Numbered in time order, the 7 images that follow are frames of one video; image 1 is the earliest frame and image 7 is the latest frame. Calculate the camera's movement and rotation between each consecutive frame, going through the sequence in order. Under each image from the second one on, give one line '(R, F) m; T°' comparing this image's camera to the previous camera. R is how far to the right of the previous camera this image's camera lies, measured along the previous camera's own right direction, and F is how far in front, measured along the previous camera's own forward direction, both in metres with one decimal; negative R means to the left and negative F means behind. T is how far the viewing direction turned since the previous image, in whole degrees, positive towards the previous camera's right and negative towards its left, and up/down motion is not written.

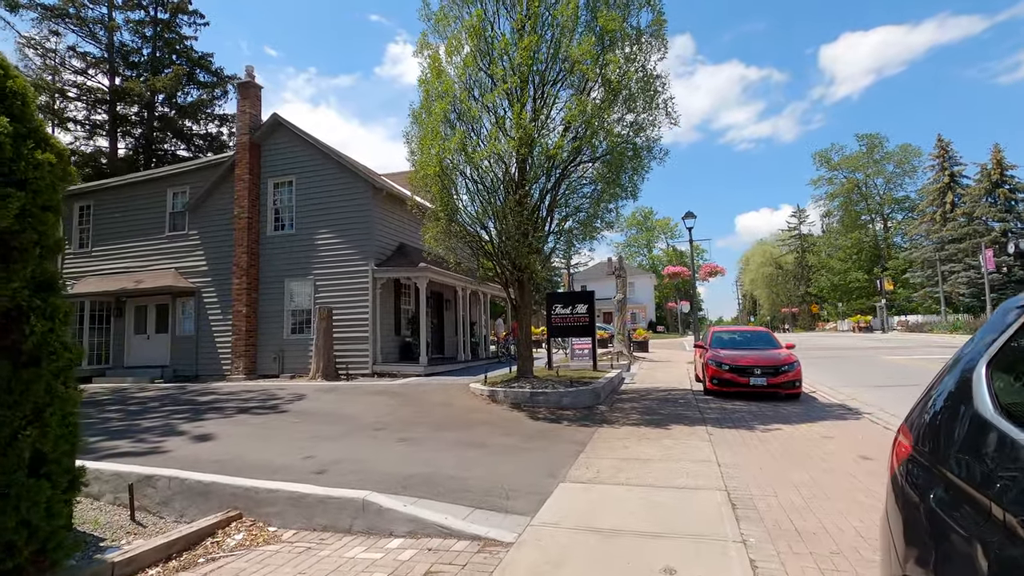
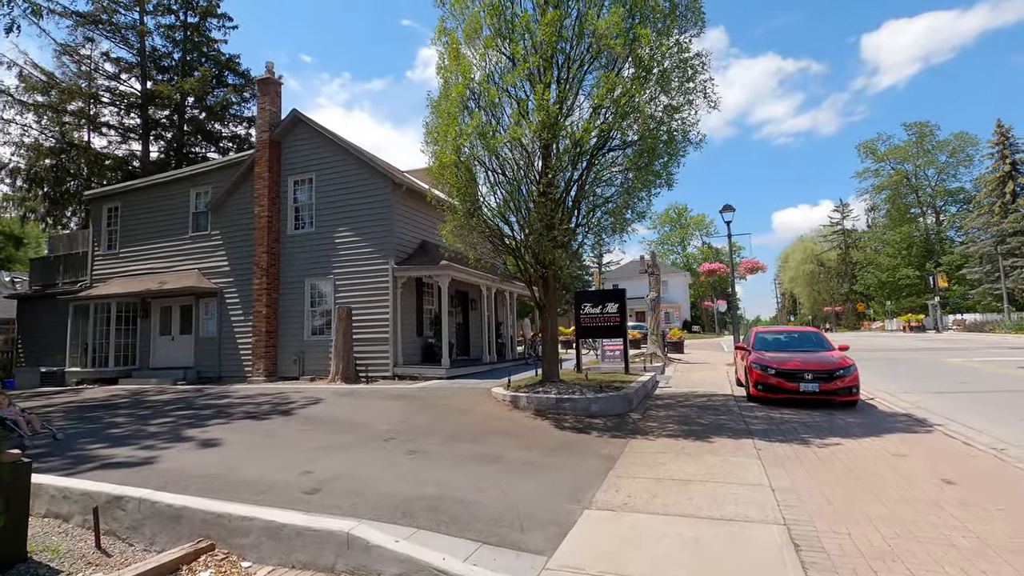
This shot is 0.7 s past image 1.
(+0.1, +0.8) m; -3°
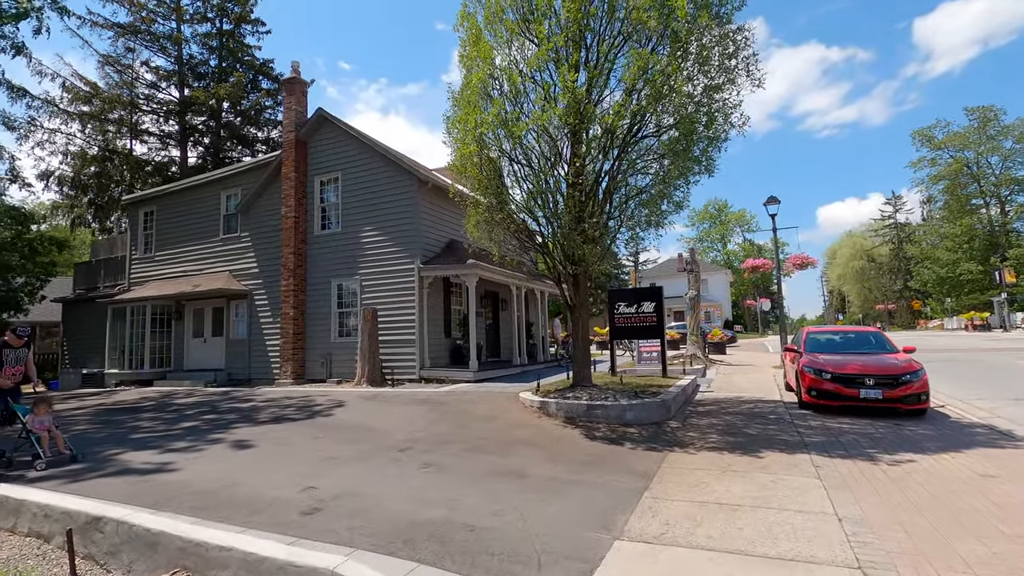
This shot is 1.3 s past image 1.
(+0.2, +0.6) m; -4°
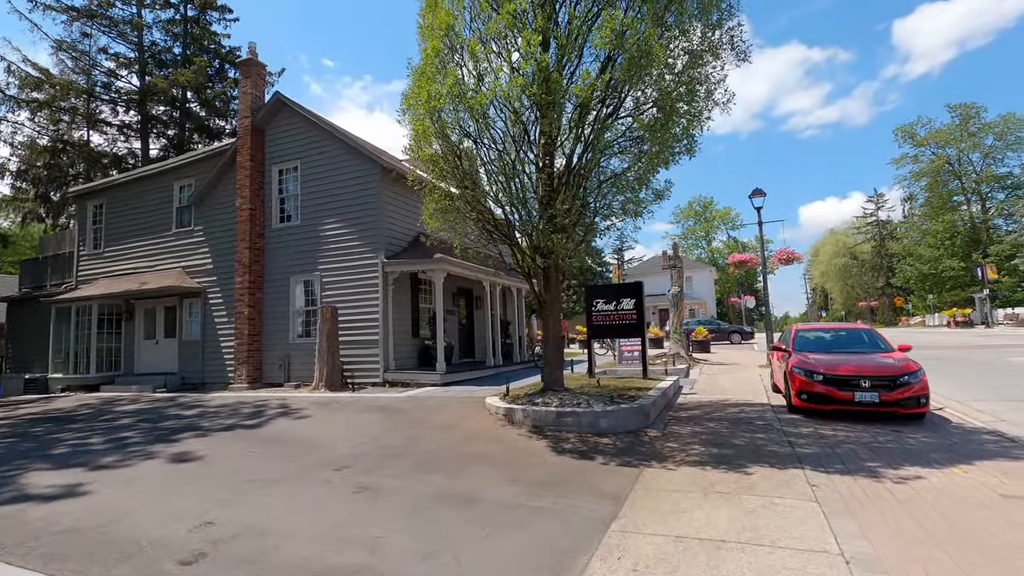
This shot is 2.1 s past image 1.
(+0.4, +0.9) m; +1°
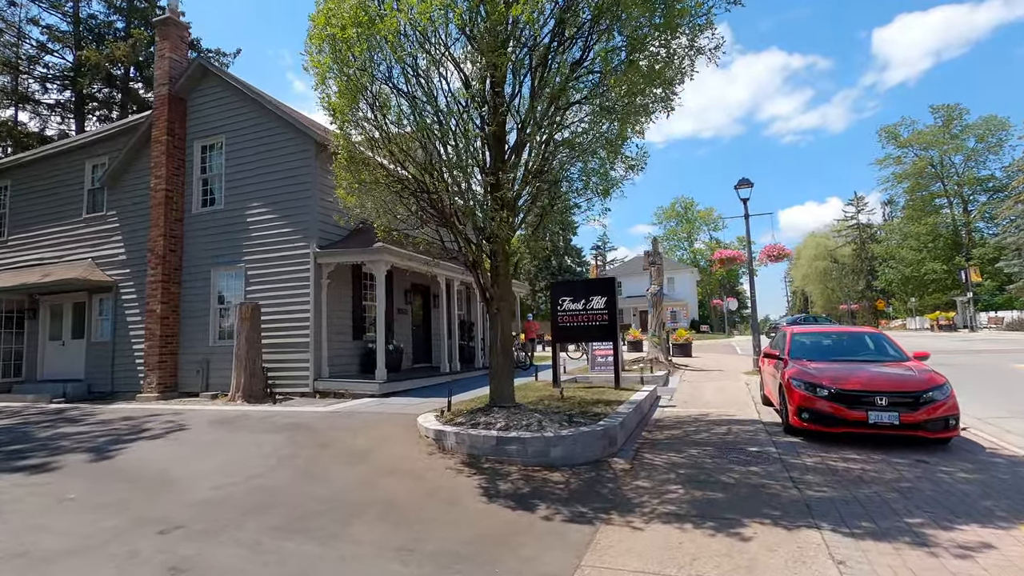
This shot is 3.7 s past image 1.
(+0.7, +1.8) m; +2°
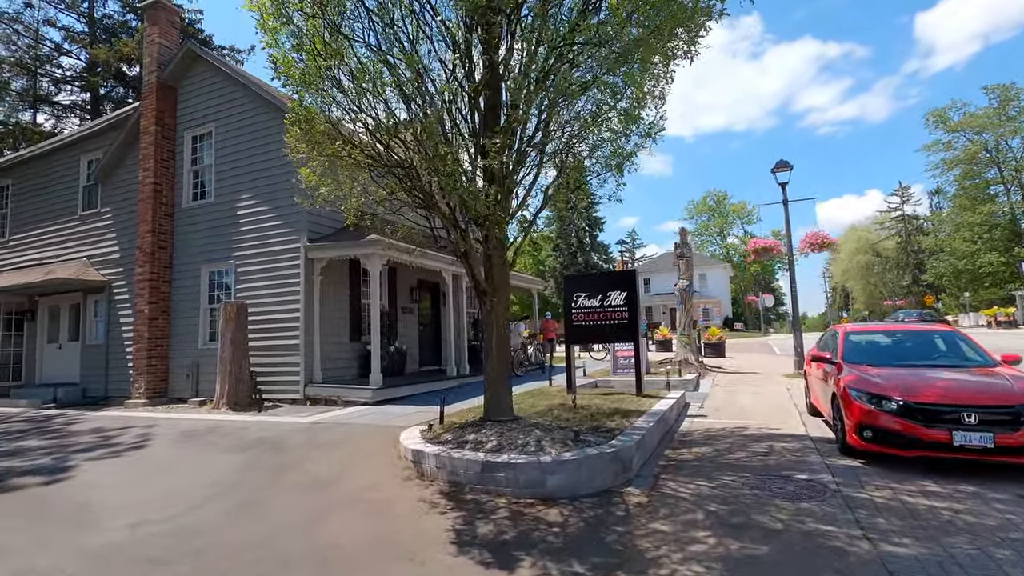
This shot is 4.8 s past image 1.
(+0.4, +1.2) m; -3°
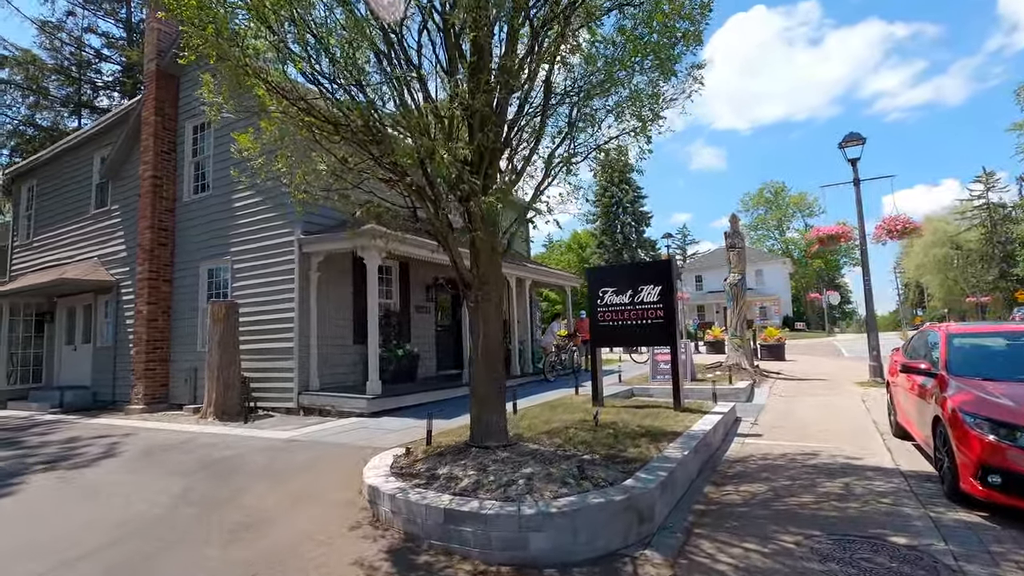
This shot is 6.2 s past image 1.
(+0.6, +1.4) m; -5°
